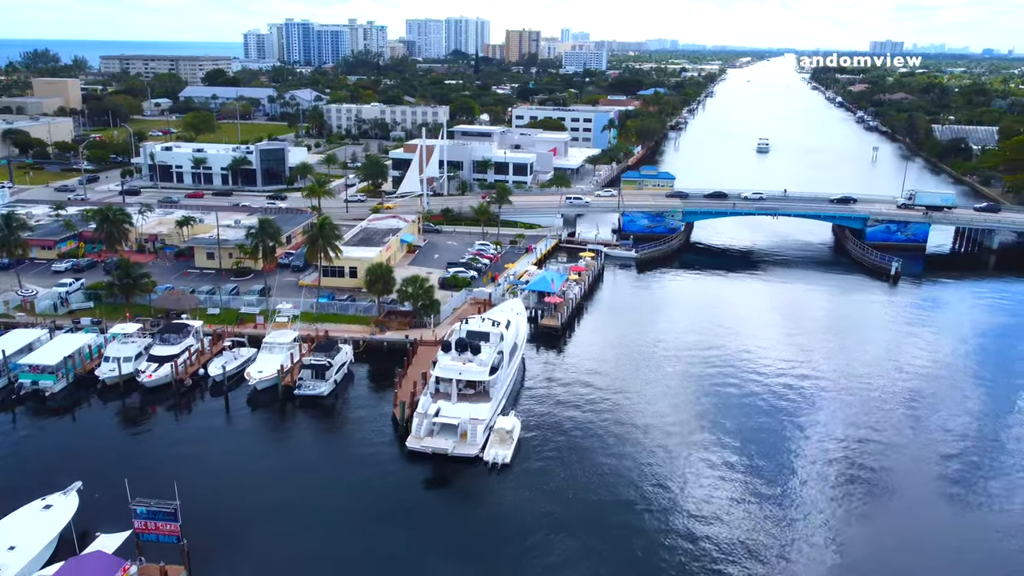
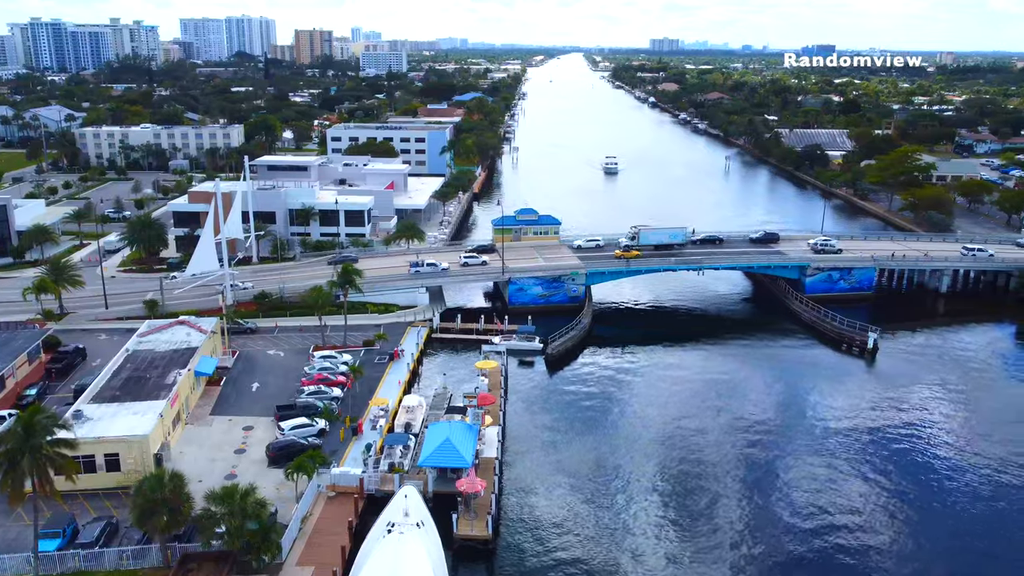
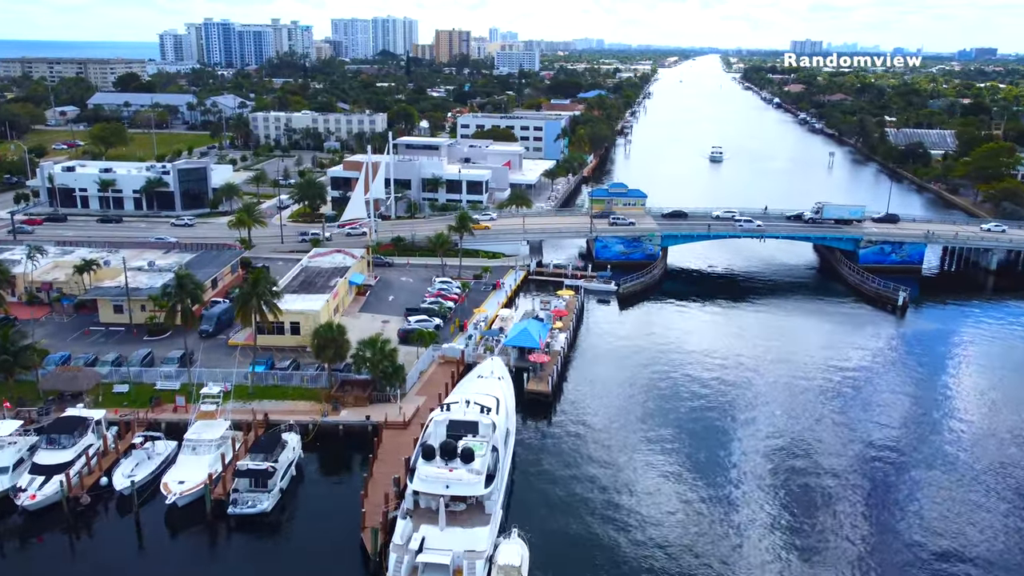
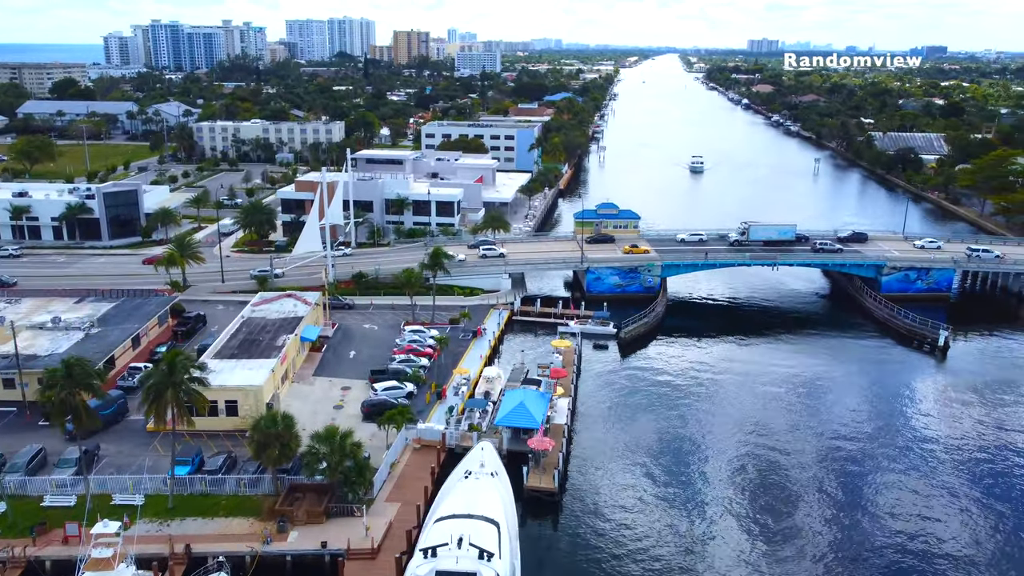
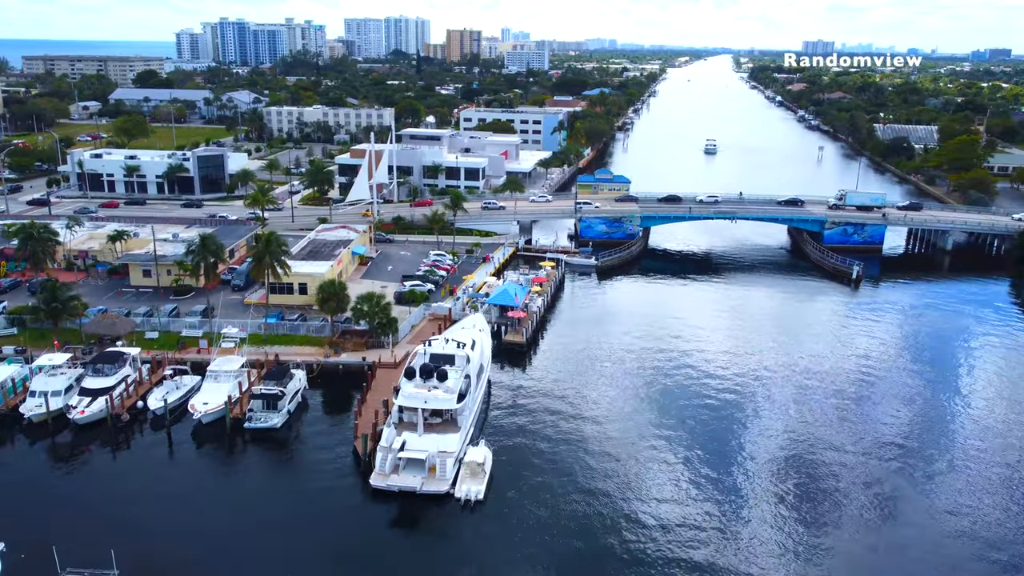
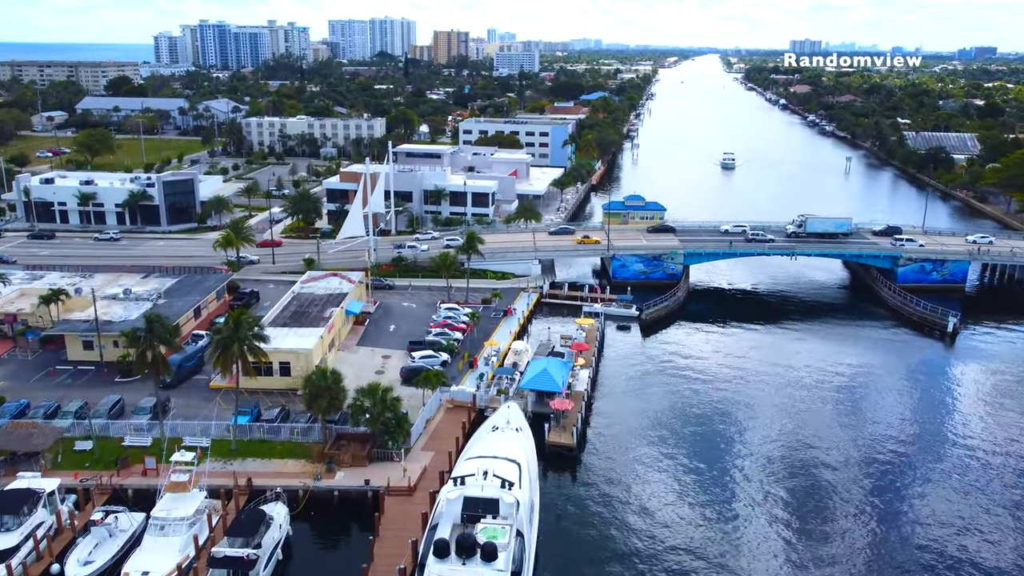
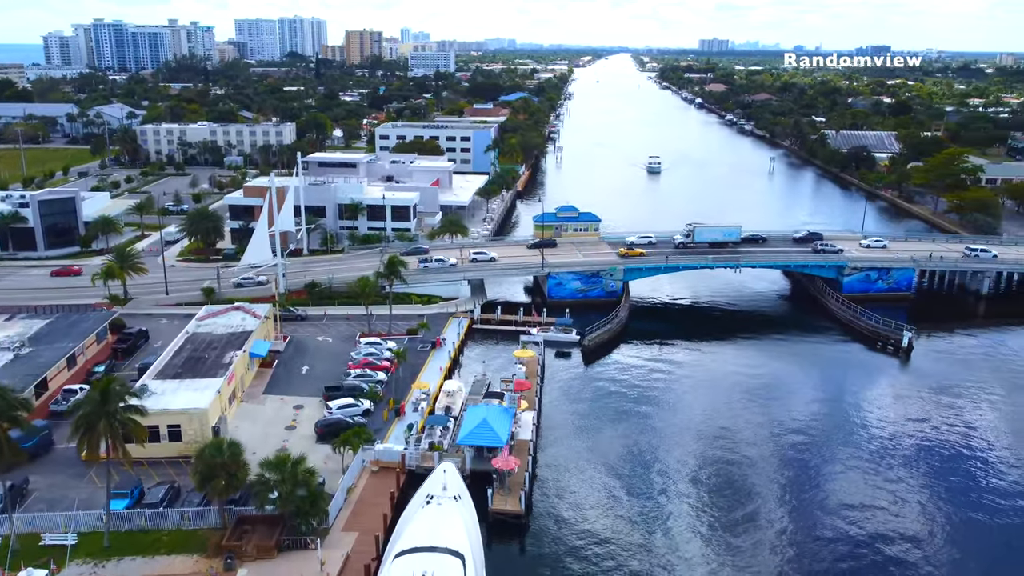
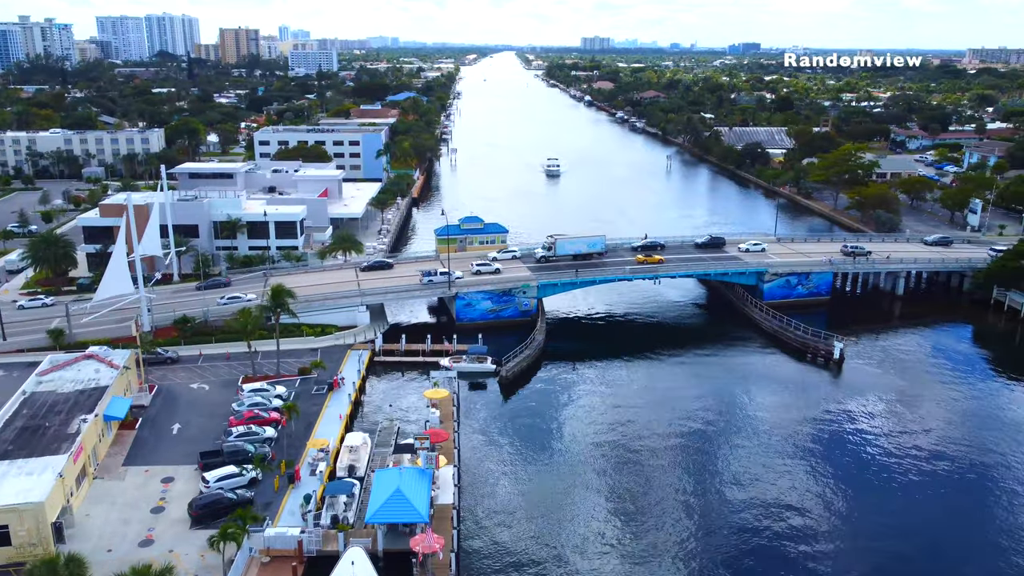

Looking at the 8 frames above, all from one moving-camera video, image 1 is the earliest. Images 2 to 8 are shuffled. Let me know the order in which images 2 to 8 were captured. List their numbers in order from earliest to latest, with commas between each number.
5, 3, 6, 4, 7, 2, 8
